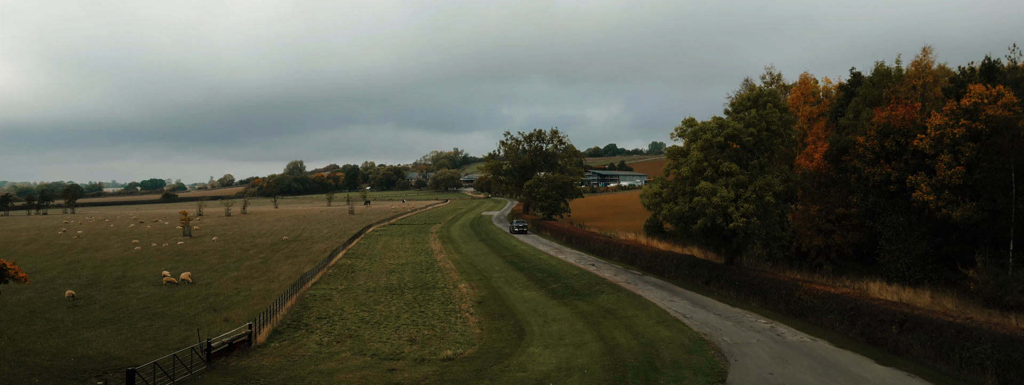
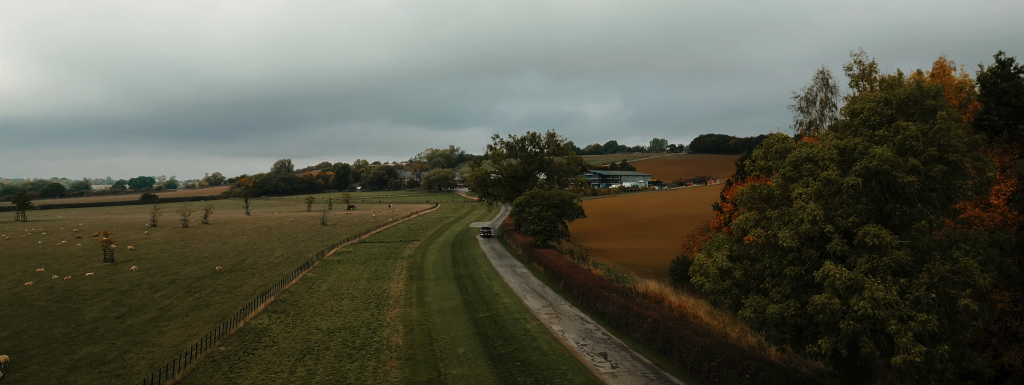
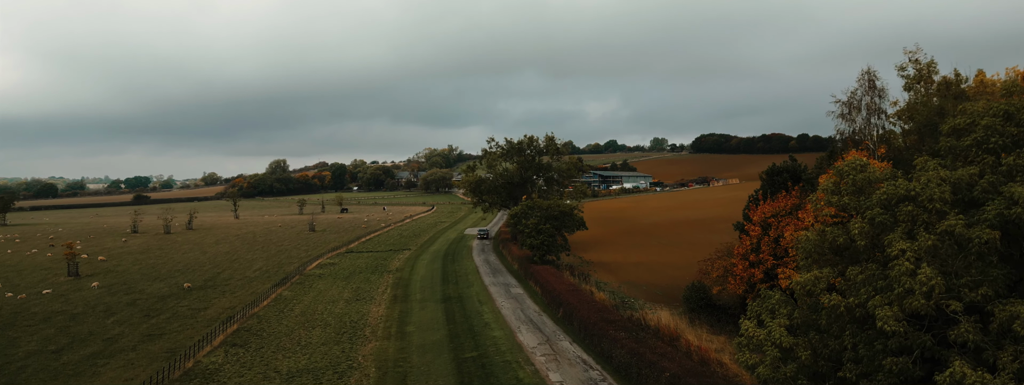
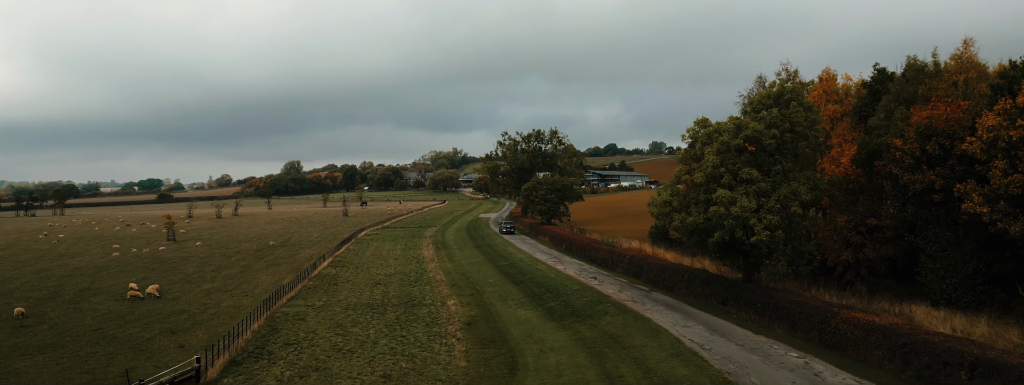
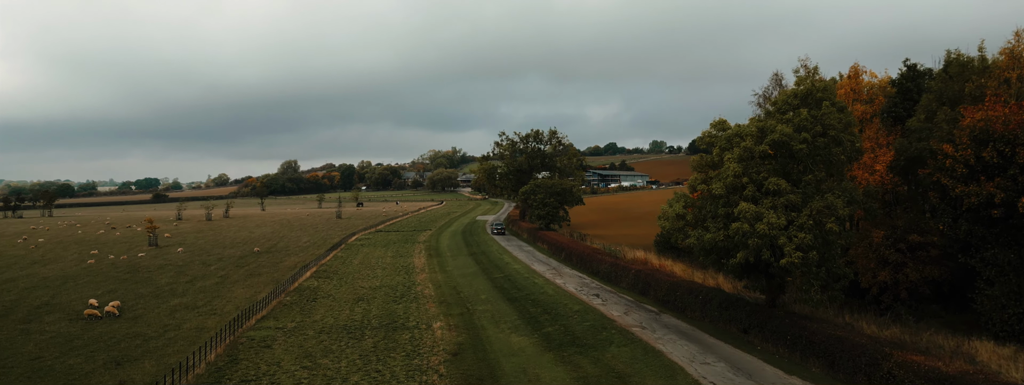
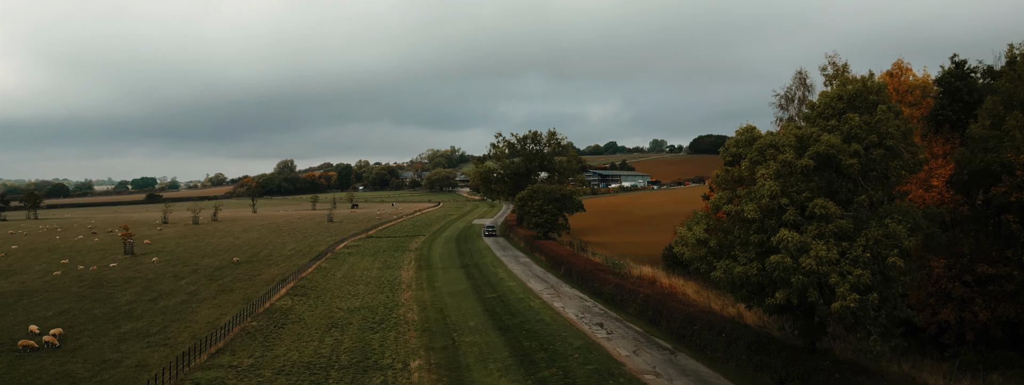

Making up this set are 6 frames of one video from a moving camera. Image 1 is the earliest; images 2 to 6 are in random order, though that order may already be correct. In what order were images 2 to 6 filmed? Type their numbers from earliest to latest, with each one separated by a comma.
4, 5, 6, 2, 3
